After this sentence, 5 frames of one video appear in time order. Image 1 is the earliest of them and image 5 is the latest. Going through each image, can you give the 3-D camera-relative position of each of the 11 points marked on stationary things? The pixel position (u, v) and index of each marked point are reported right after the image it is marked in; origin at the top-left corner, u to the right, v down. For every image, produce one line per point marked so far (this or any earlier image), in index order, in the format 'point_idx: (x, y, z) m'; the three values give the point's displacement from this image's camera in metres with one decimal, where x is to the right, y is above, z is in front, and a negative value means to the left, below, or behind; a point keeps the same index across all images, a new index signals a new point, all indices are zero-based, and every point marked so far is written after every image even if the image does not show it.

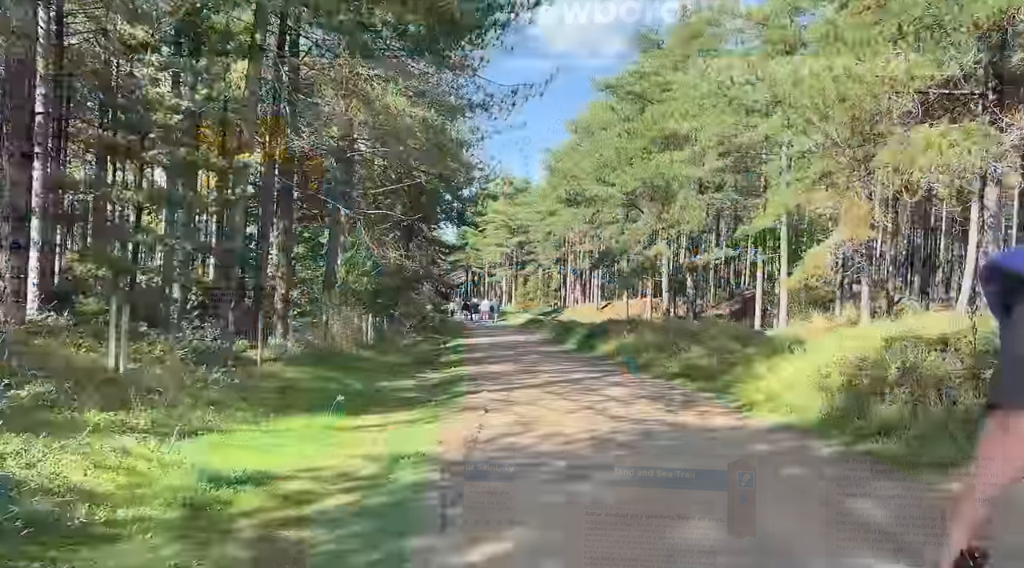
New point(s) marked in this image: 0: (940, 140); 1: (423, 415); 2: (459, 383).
0: (+6.9, +2.3, +14.3) m
1: (-1.1, -1.6, +10.9) m
2: (-0.9, -1.7, +15.2) m
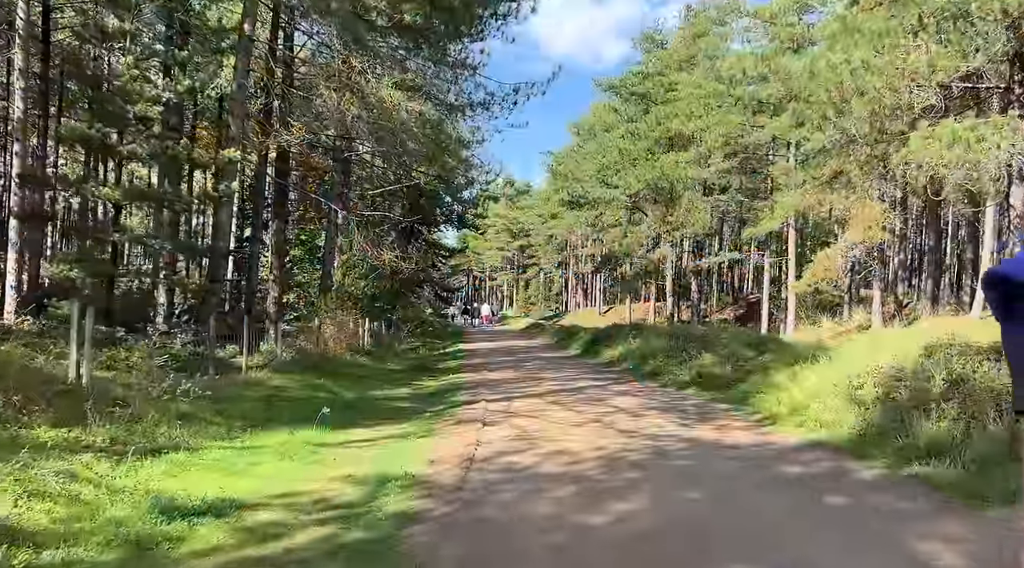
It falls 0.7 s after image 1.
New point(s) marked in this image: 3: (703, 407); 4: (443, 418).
0: (+6.9, +2.3, +13.5) m
1: (-1.1, -1.6, +10.1) m
2: (-0.9, -1.7, +14.4) m
3: (+2.4, -1.6, +11.1) m
4: (-0.8, -1.6, +10.9) m
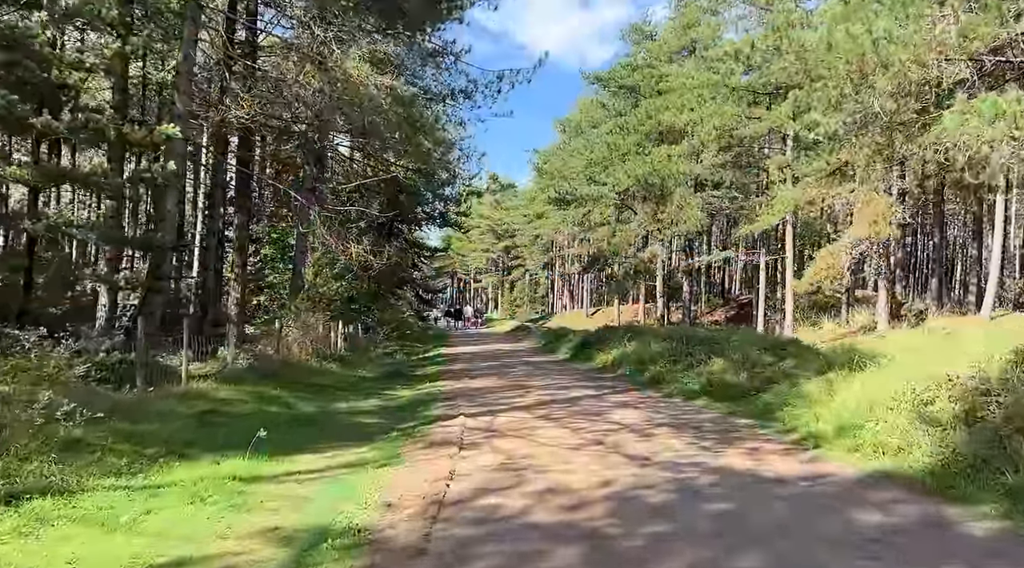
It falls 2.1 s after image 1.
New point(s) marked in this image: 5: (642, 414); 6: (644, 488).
0: (+6.6, +2.4, +11.8) m
1: (-1.3, -1.6, +8.2) m
2: (-1.1, -1.7, +12.5) m
3: (+2.2, -1.5, +9.4) m
4: (-1.0, -1.6, +9.1) m
5: (+1.5, -1.5, +10.4) m
6: (+0.9, -1.4, +6.2) m
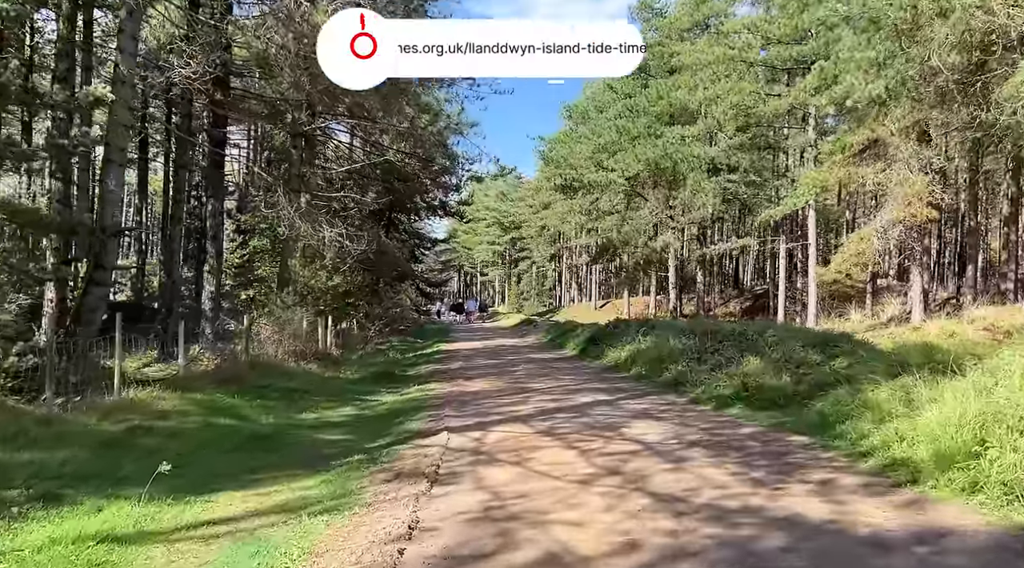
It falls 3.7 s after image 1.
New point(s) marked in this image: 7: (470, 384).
0: (+6.6, +2.6, +9.7) m
1: (-1.3, -1.5, +6.3) m
2: (-1.2, -1.5, +10.6) m
3: (+2.2, -1.3, +7.4) m
4: (-1.1, -1.5, +7.1) m
5: (+1.5, -1.4, +8.4) m
6: (+0.8, -1.3, +4.2) m
7: (-0.7, -1.6, +13.9) m
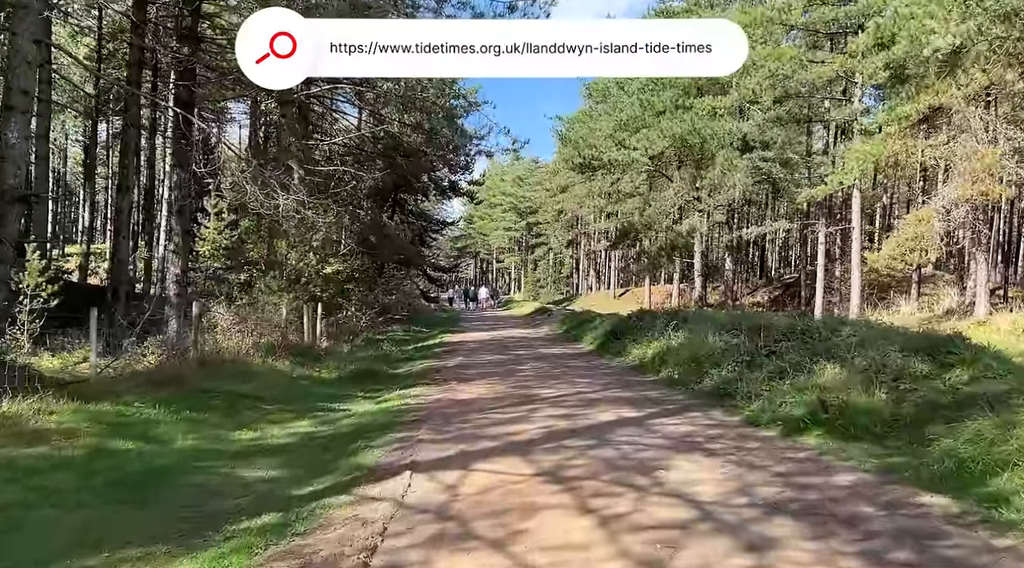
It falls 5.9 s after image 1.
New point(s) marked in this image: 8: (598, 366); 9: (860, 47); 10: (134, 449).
0: (+6.6, +2.7, +7.0) m
1: (-1.4, -1.3, +3.8) m
2: (-1.2, -1.4, +8.1) m
3: (+2.1, -1.2, +4.8) m
4: (-1.2, -1.3, +4.6) m
5: (+1.4, -1.2, +5.8) m
6: (+0.7, -1.2, +1.7) m
7: (-0.6, -1.3, +11.3) m
8: (+1.3, -1.2, +13.2) m
9: (+7.7, +5.3, +19.3) m
10: (-3.1, -1.3, +7.3) m
